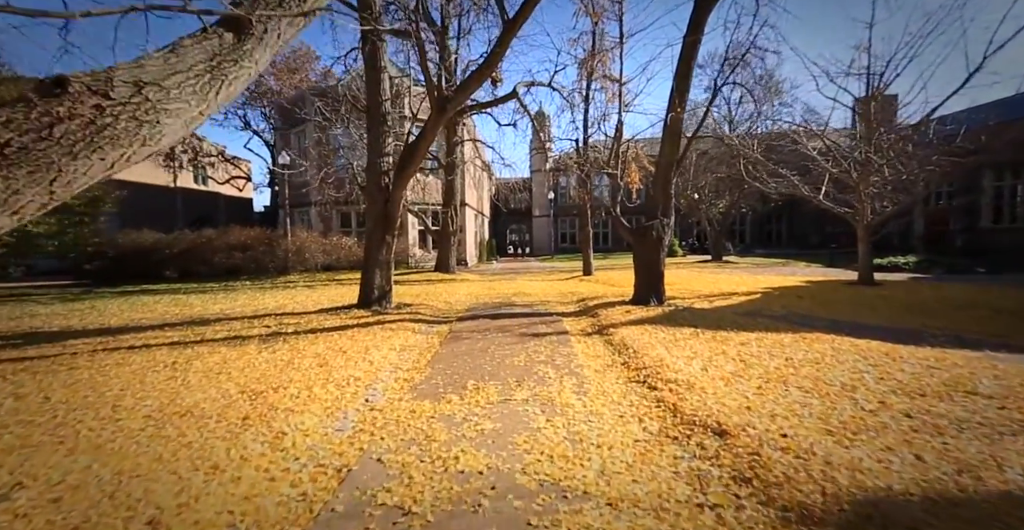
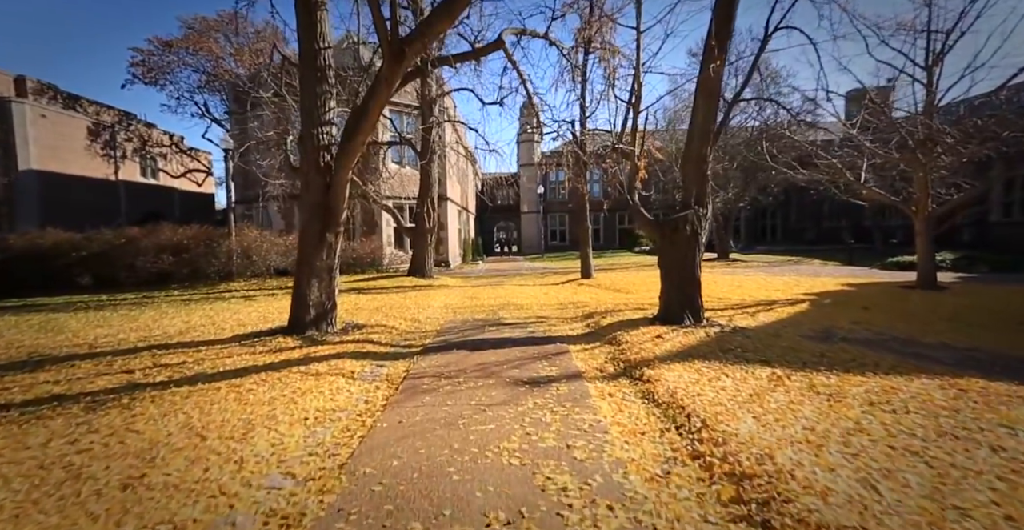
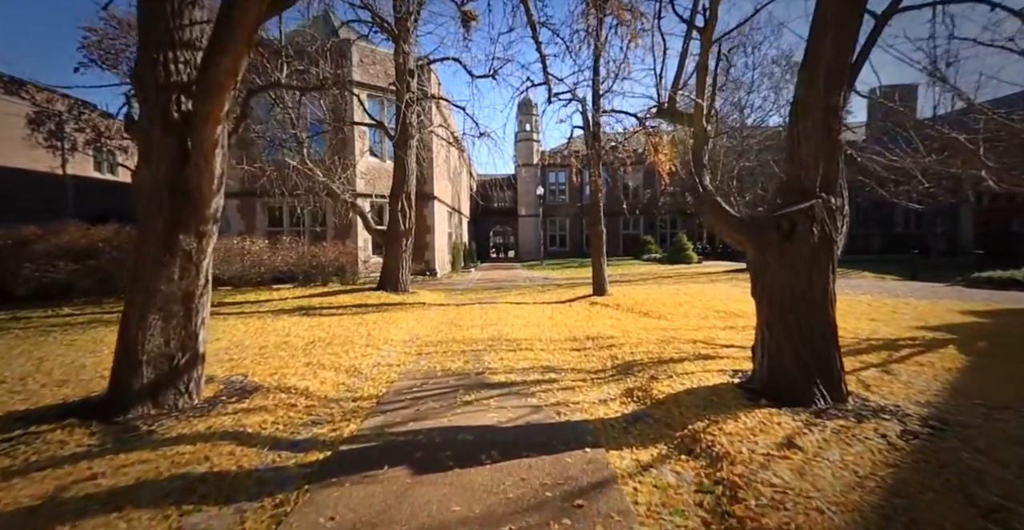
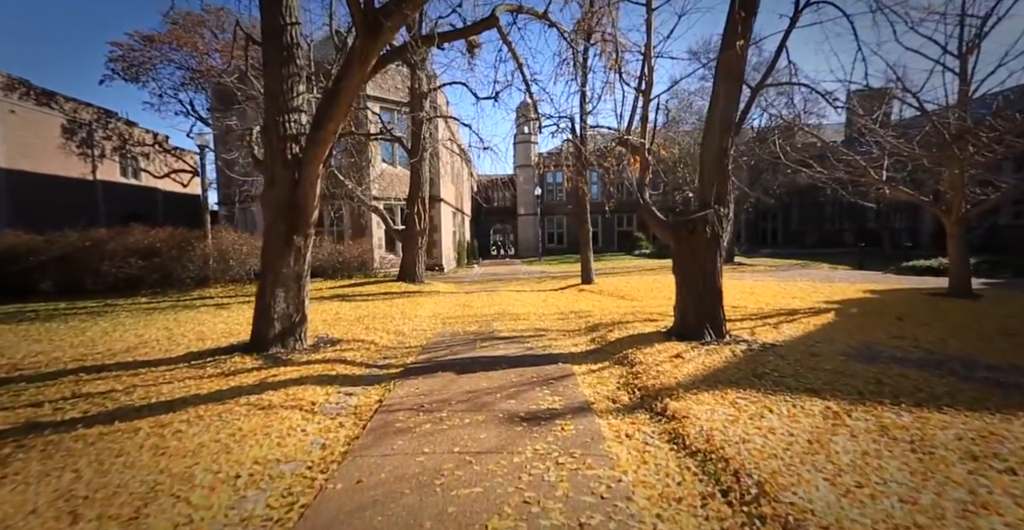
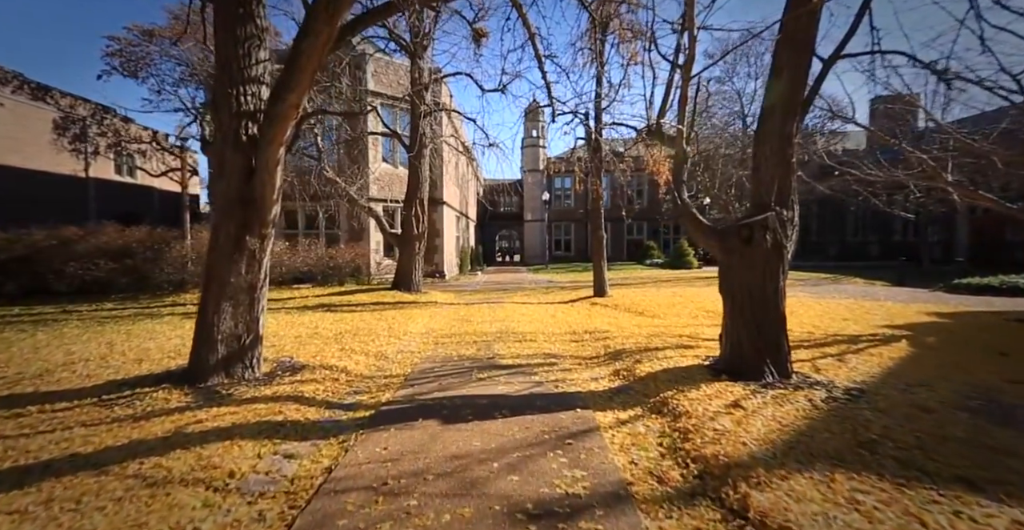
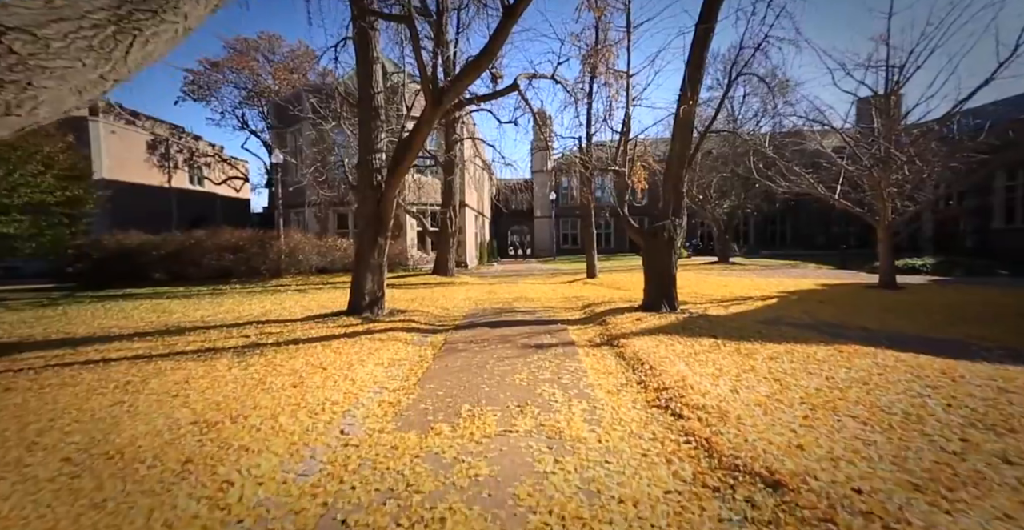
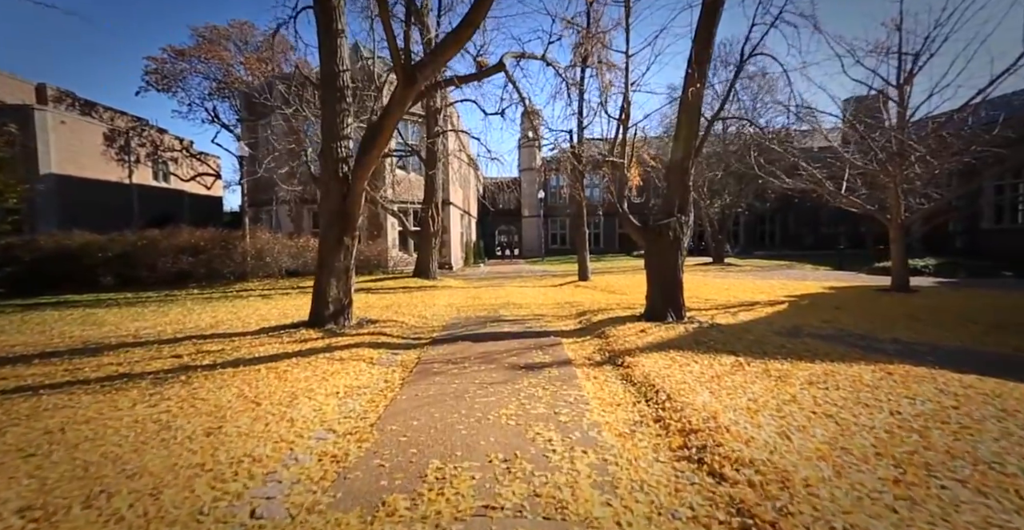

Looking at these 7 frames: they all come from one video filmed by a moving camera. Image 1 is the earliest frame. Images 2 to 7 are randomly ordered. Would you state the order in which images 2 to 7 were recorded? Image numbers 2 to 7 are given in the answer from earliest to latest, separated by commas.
6, 7, 2, 4, 5, 3
